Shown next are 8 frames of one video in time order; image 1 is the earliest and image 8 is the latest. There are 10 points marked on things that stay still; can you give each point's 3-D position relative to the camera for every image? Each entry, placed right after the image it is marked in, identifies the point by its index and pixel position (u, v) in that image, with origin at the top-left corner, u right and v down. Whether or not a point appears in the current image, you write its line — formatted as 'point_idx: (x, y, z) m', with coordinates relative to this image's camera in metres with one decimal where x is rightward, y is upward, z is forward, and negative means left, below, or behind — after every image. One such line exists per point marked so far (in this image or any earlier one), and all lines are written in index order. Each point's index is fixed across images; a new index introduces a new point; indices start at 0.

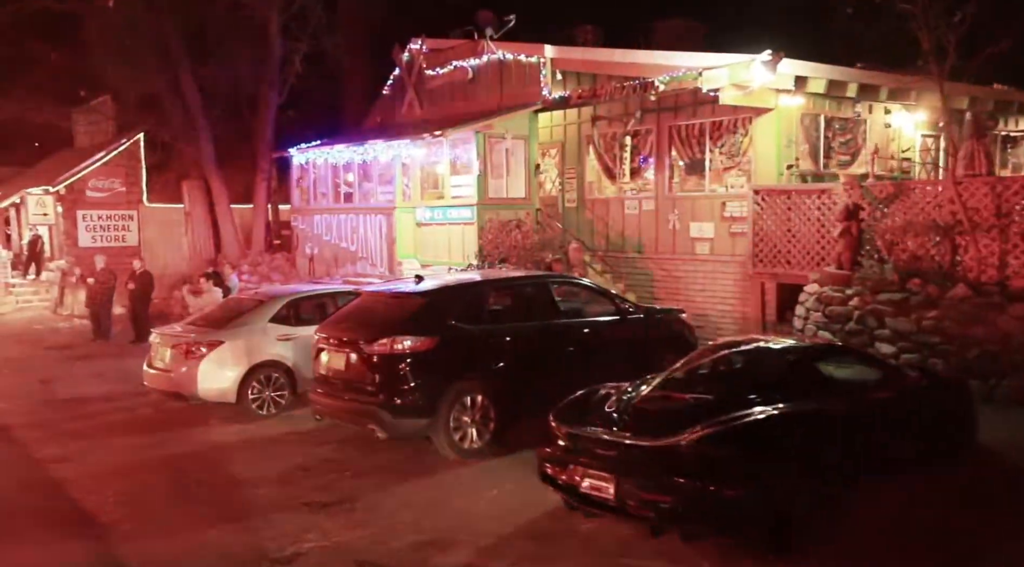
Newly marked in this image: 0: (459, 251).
0: (-1.0, +0.6, +15.7) m
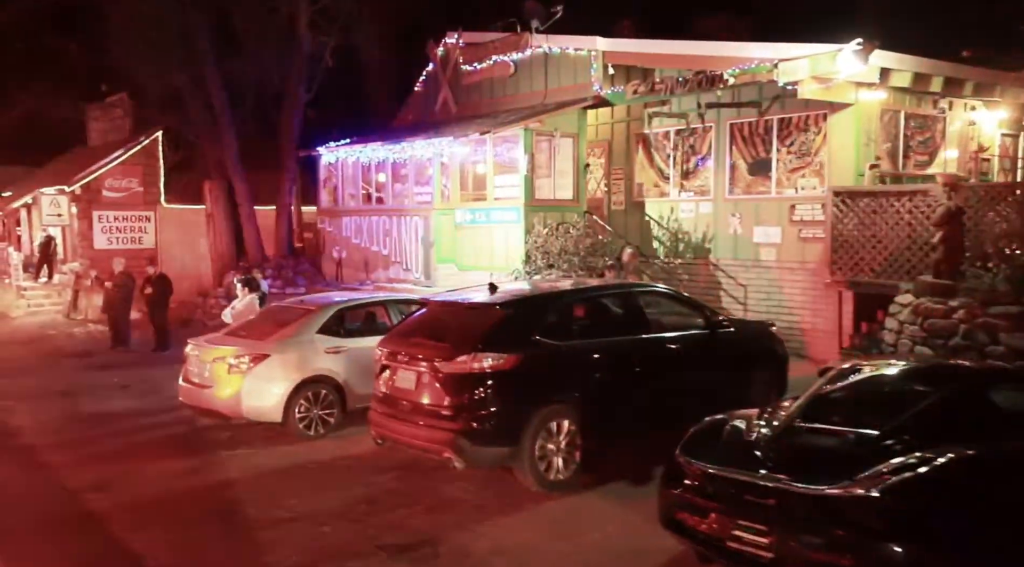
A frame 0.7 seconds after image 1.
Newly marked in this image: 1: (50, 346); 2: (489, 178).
0: (-0.2, +0.4, +14.8) m
1: (-9.5, -1.3, +18.0) m
2: (-0.4, +1.8, +14.9) m
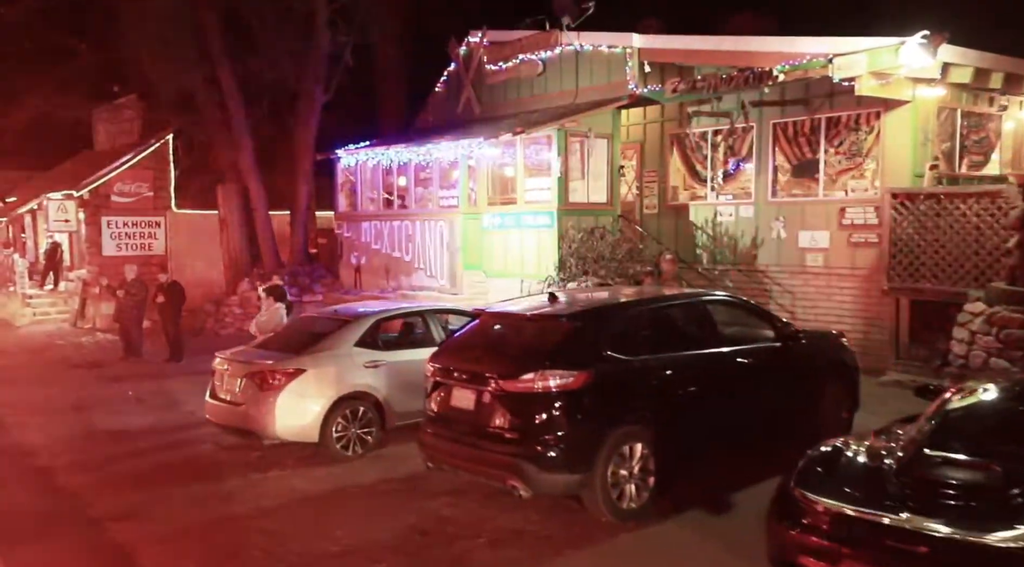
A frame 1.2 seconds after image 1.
0: (+0.3, +0.3, +14.2) m
1: (-9.0, -1.4, +17.4) m
2: (+0.1, +1.7, +14.3) m
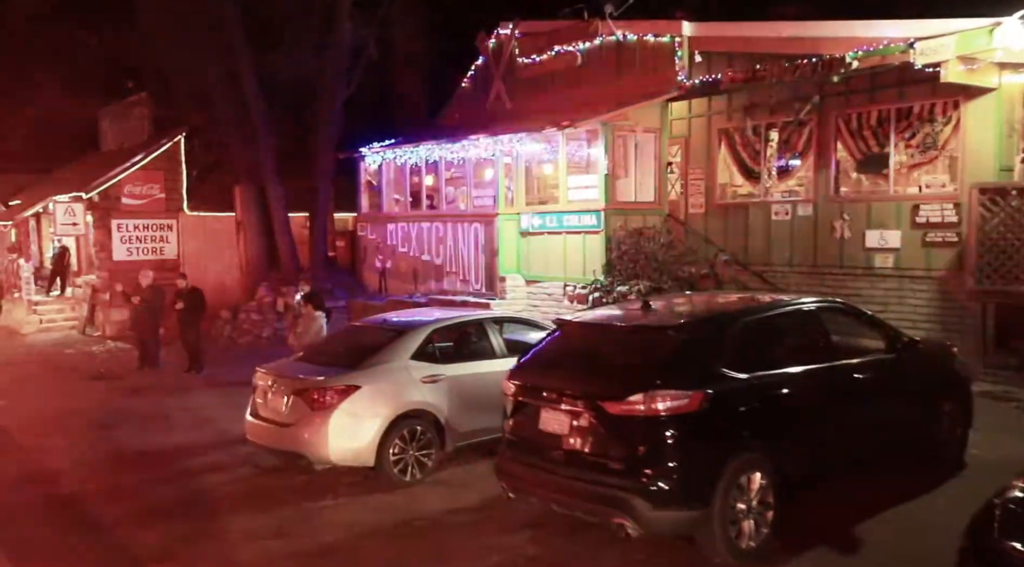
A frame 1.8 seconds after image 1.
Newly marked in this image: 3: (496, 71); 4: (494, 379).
0: (+1.0, +0.3, +13.4) m
1: (-8.4, -1.6, +16.5) m
2: (+0.8, +1.6, +13.5) m
3: (-0.3, +4.1, +16.7) m
4: (-0.2, -0.9, +8.3) m
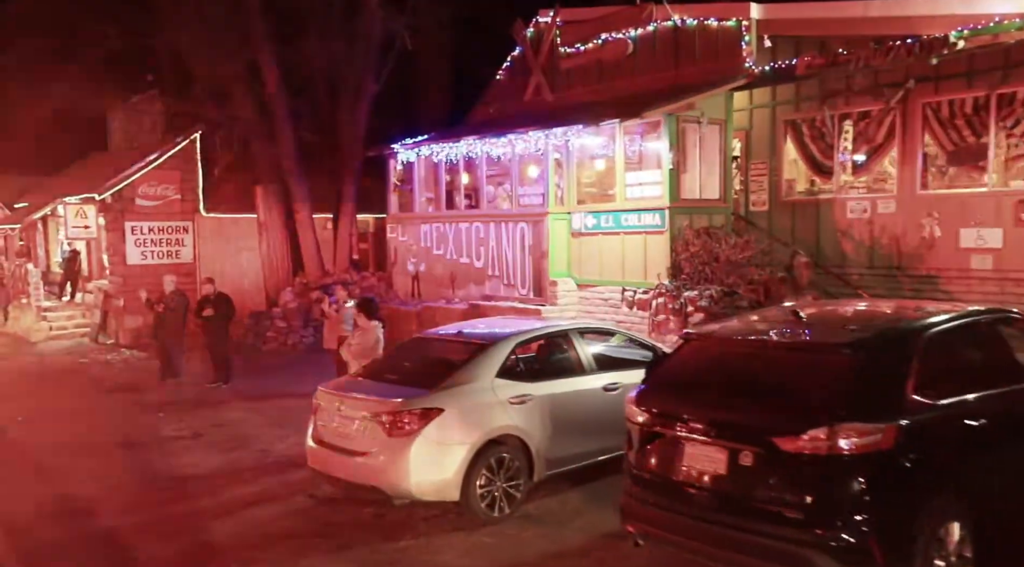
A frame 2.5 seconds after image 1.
0: (+1.8, +0.2, +12.4) m
1: (-7.6, -1.7, +15.5) m
2: (+1.5, +1.6, +12.5) m
3: (+0.4, +4.0, +15.8) m
4: (+0.6, -1.0, +7.4) m
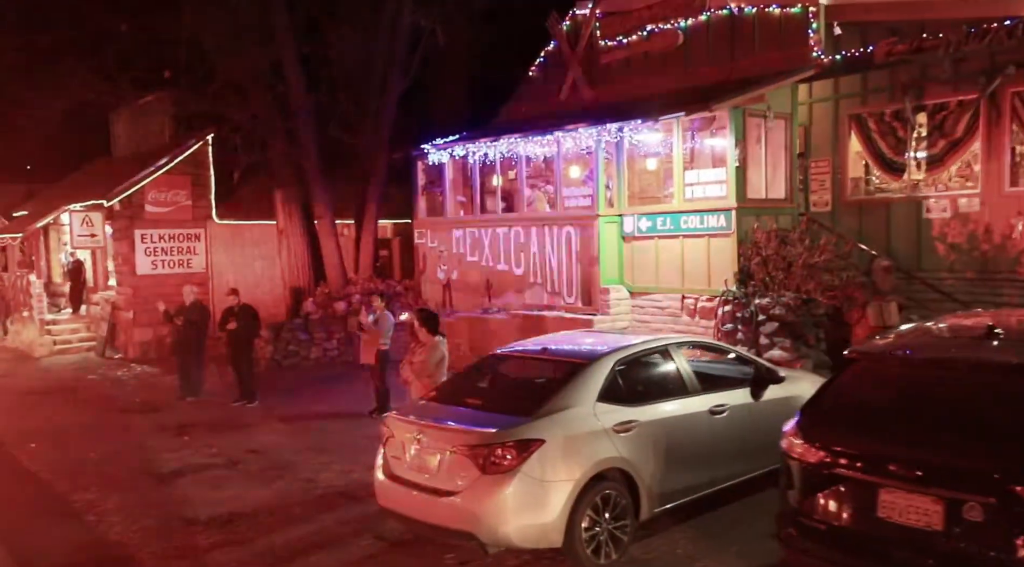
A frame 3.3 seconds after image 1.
0: (+2.4, +0.1, +11.5) m
1: (-6.9, -1.9, +14.6) m
2: (+2.2, +1.5, +11.6) m
3: (+1.1, +3.9, +14.9) m
4: (+1.3, -1.0, +6.5) m
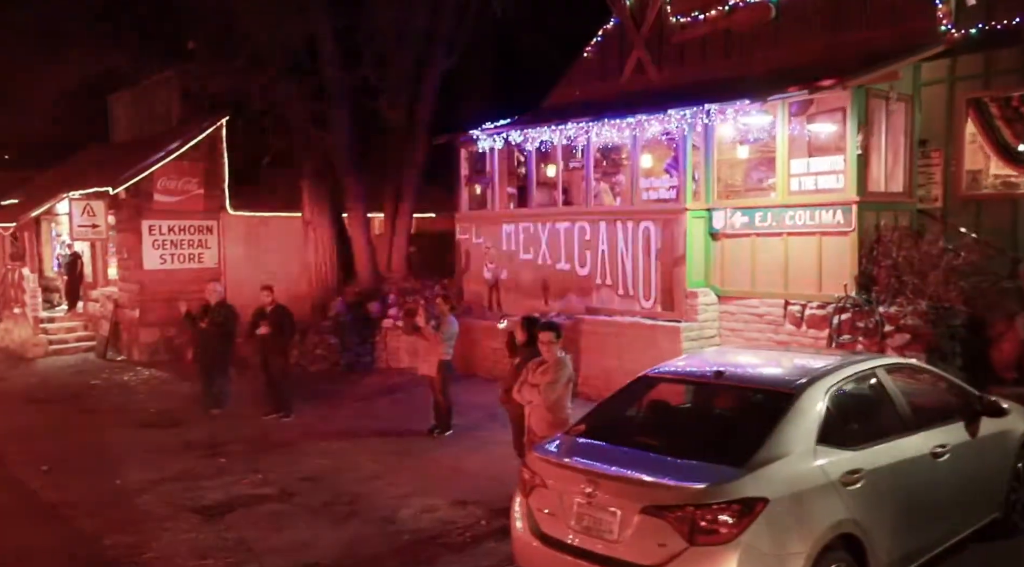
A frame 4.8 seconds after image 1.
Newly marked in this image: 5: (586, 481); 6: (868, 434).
0: (+3.4, +0.1, +10.1) m
1: (-6.1, -1.8, +13.0) m
2: (+3.2, +1.4, +10.3) m
3: (+2.0, +3.9, +13.5) m
4: (+2.4, -1.1, +5.1) m
5: (+0.4, -1.0, +4.6) m
6: (+2.1, -0.9, +5.1) m
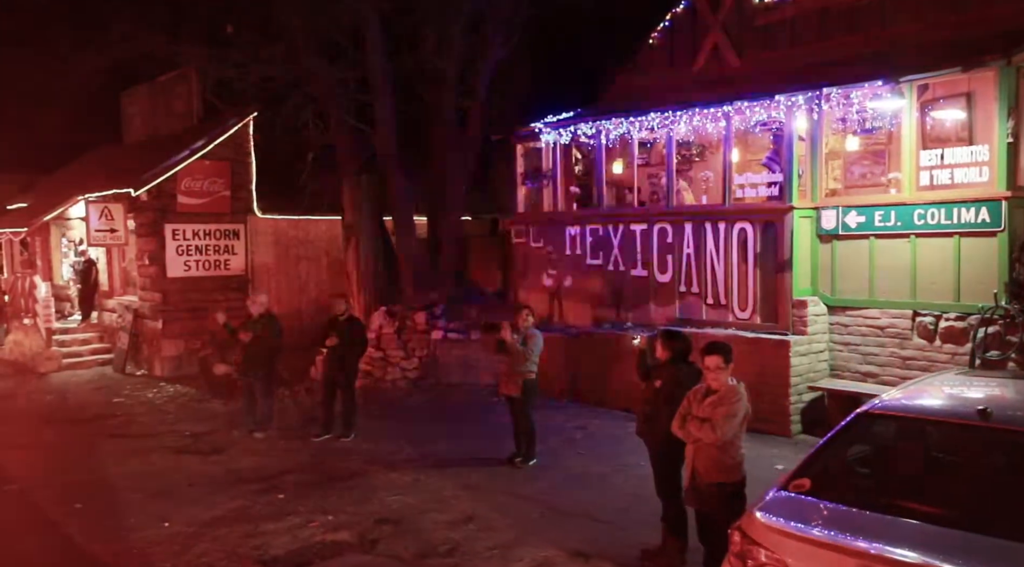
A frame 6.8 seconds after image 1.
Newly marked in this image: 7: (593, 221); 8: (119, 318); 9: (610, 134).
0: (+4.3, 0.0, +8.9) m
1: (-5.1, -2.0, +11.8) m
2: (+4.1, +1.3, +9.1) m
3: (+2.9, +3.8, +12.3) m
4: (+3.4, -1.1, +3.9) m
5: (+1.4, -1.1, +3.4) m
6: (+3.0, -0.9, +3.9) m
7: (+1.2, +0.9, +12.2) m
8: (-7.8, -0.7, +17.5) m
9: (+1.3, +2.0, +11.9) m
